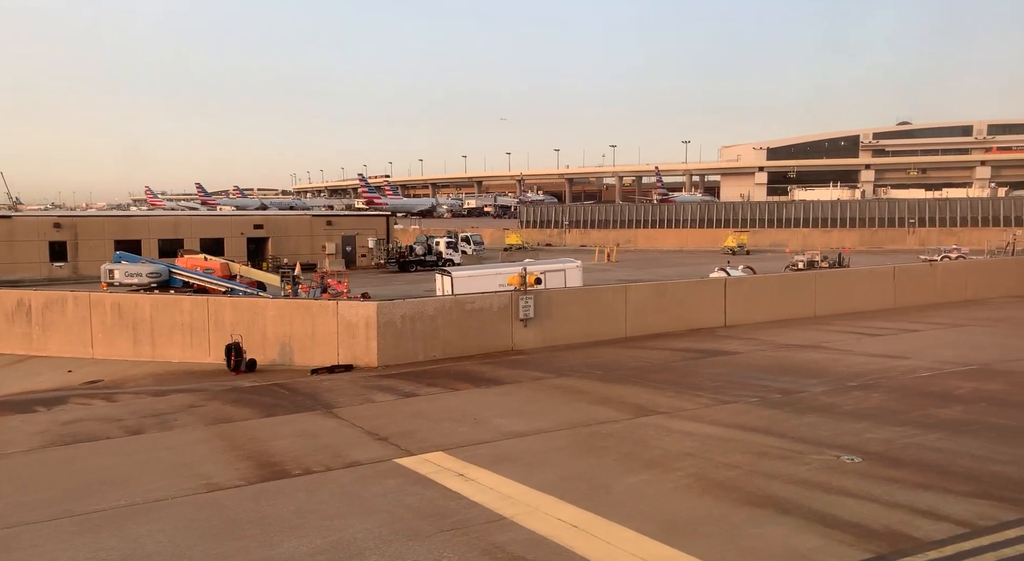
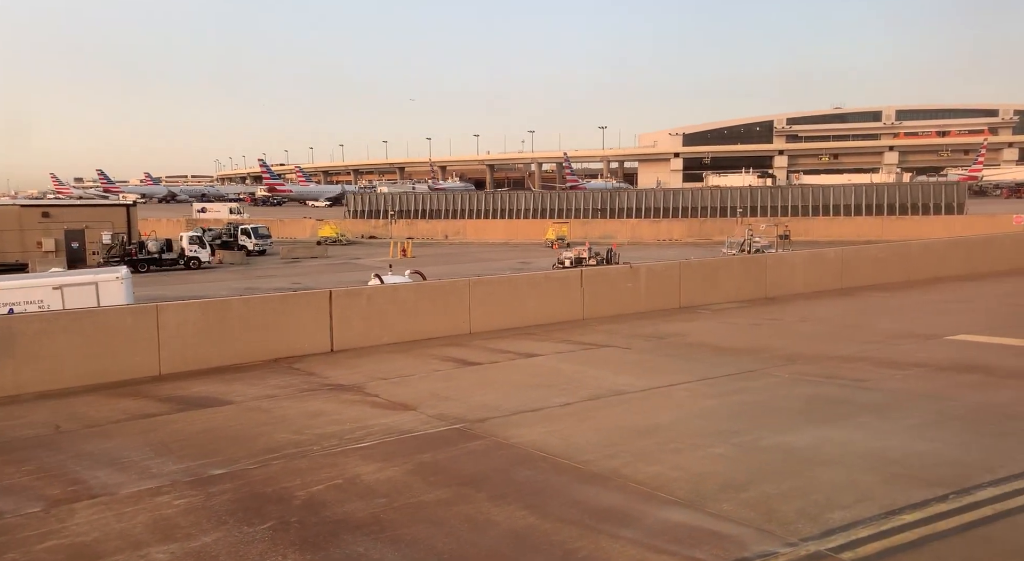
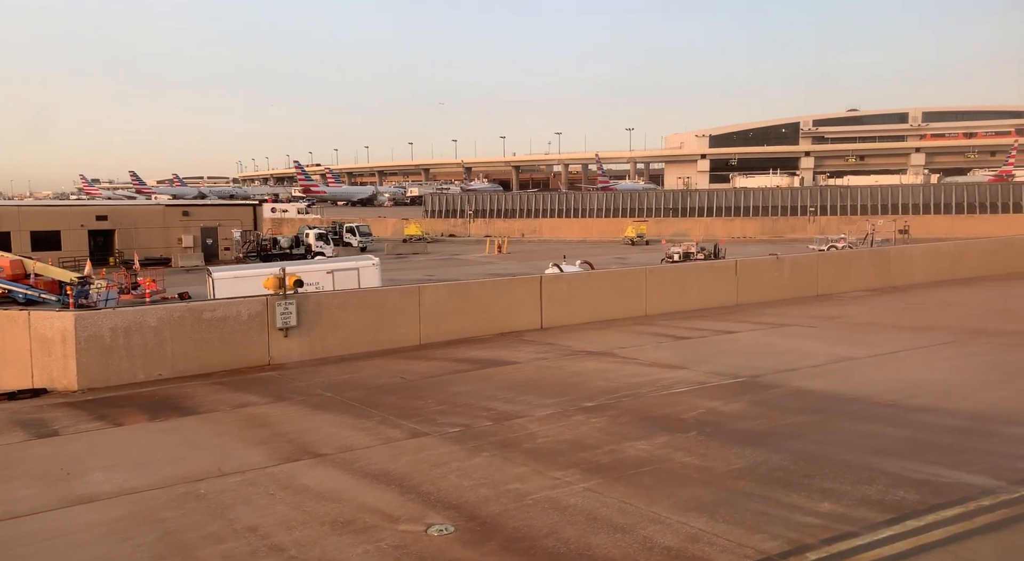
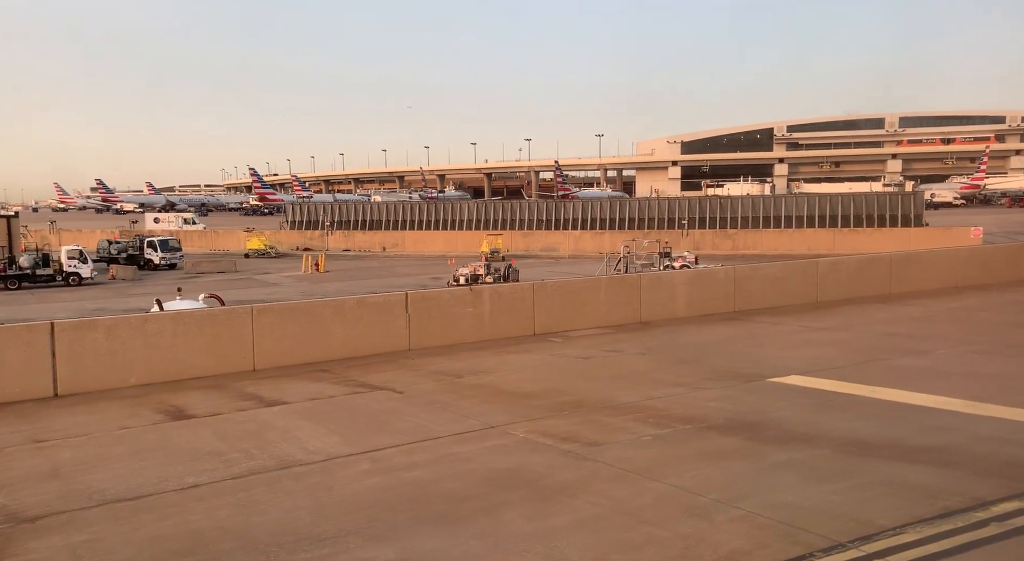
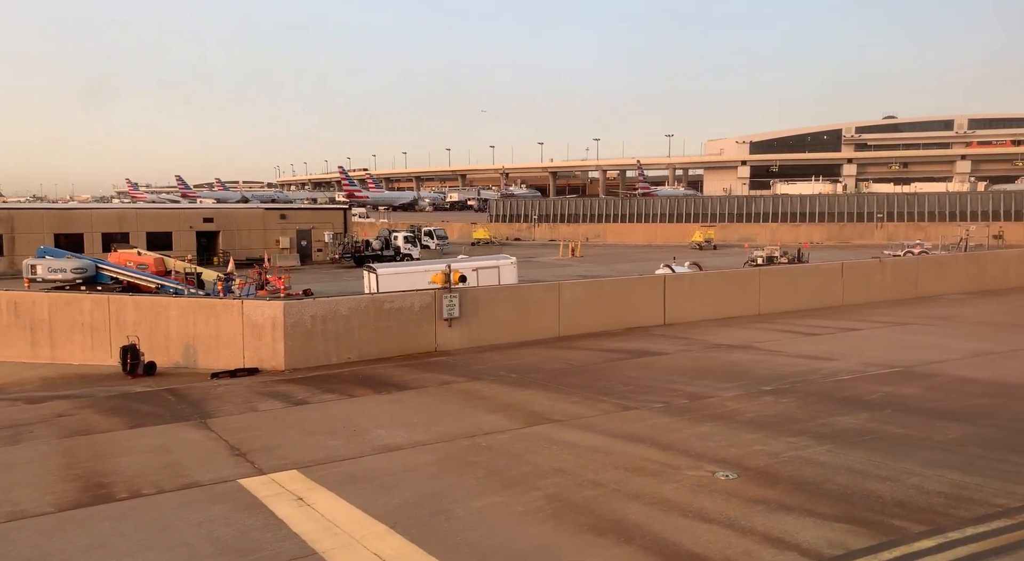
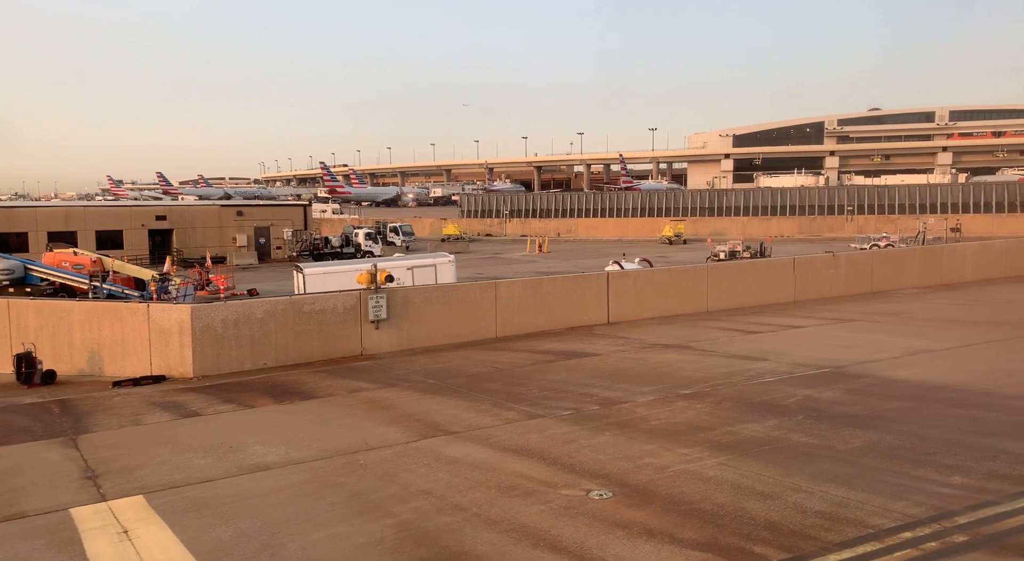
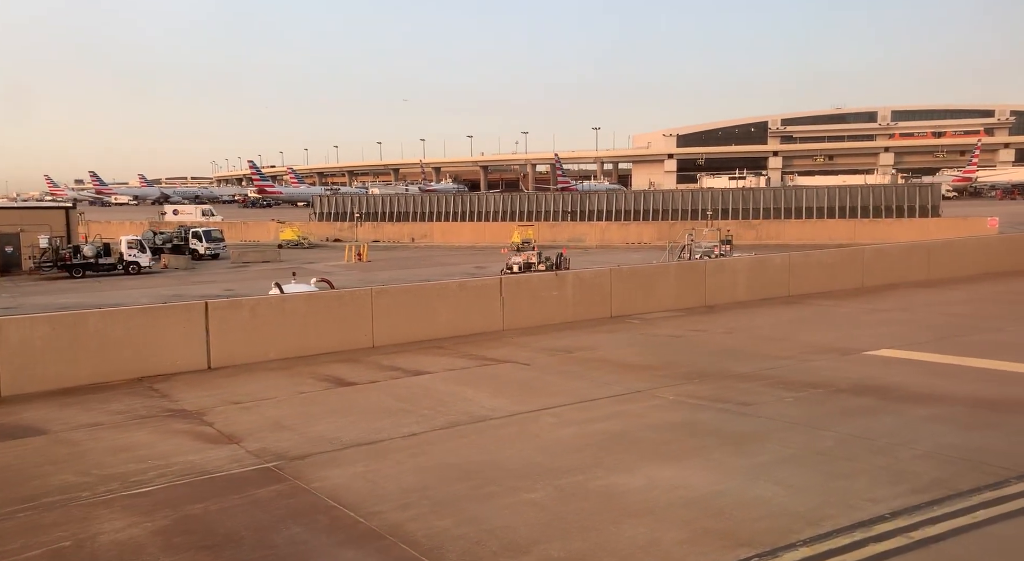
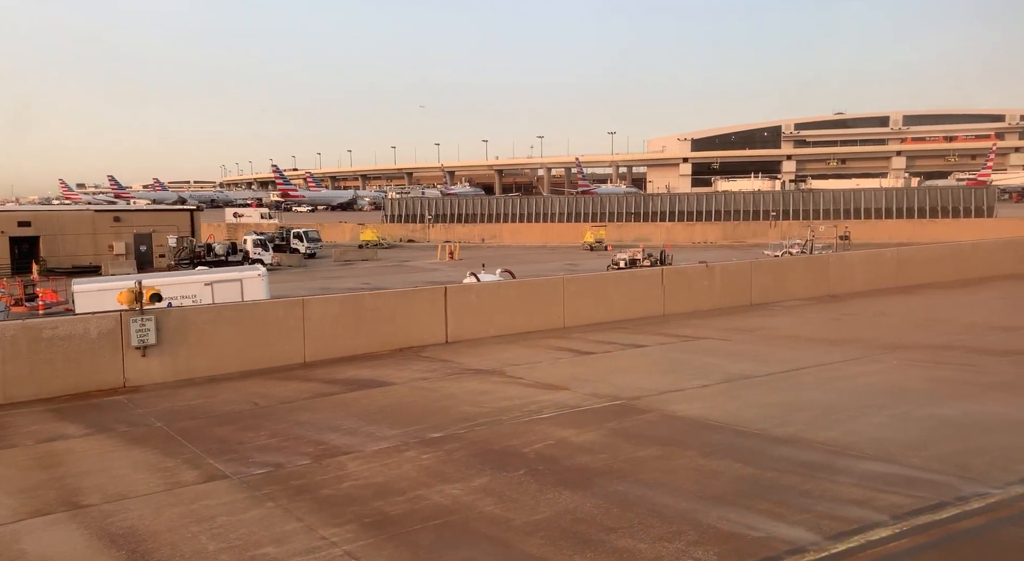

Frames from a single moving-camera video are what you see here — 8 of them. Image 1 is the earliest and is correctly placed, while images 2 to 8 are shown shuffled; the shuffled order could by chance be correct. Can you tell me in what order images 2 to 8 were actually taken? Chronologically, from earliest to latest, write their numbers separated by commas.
5, 6, 3, 8, 2, 7, 4
